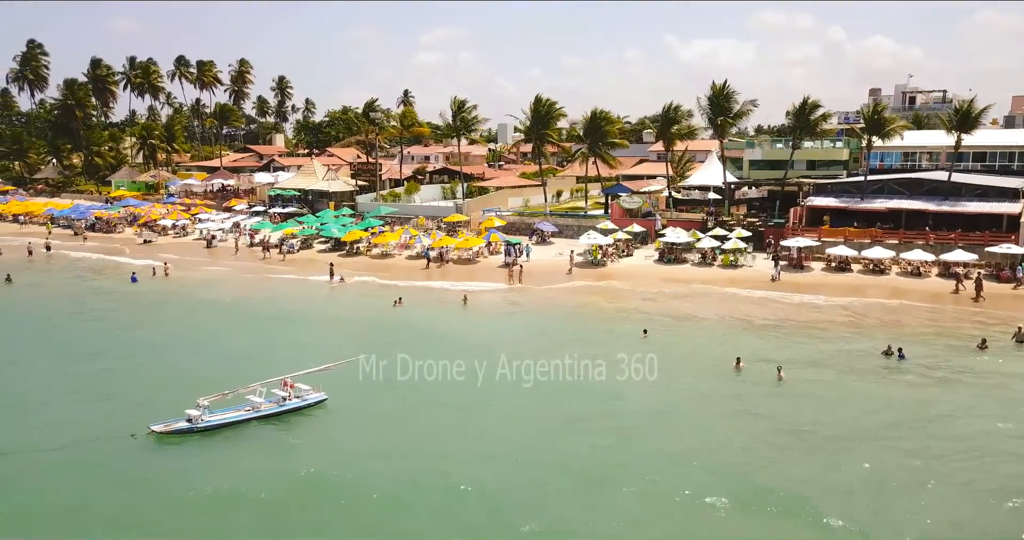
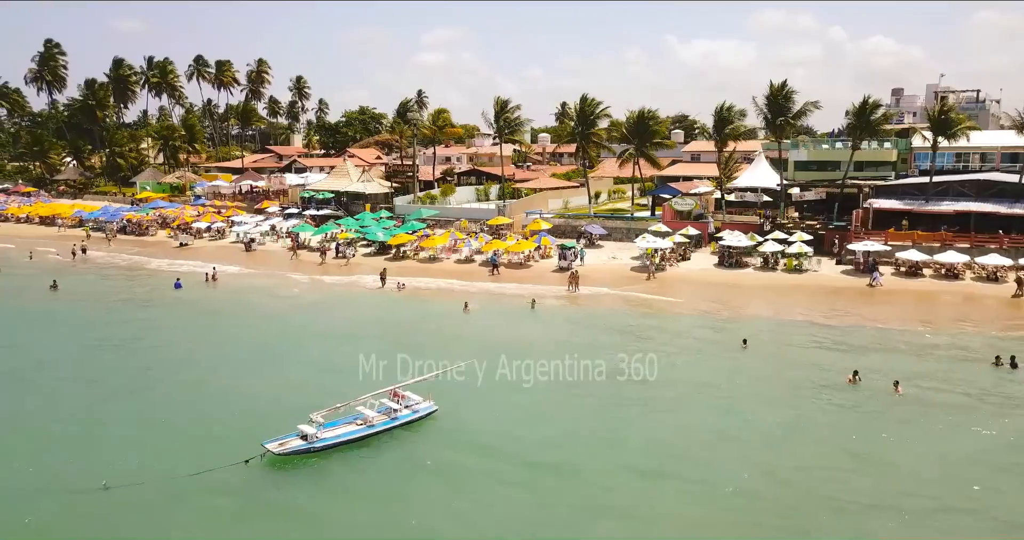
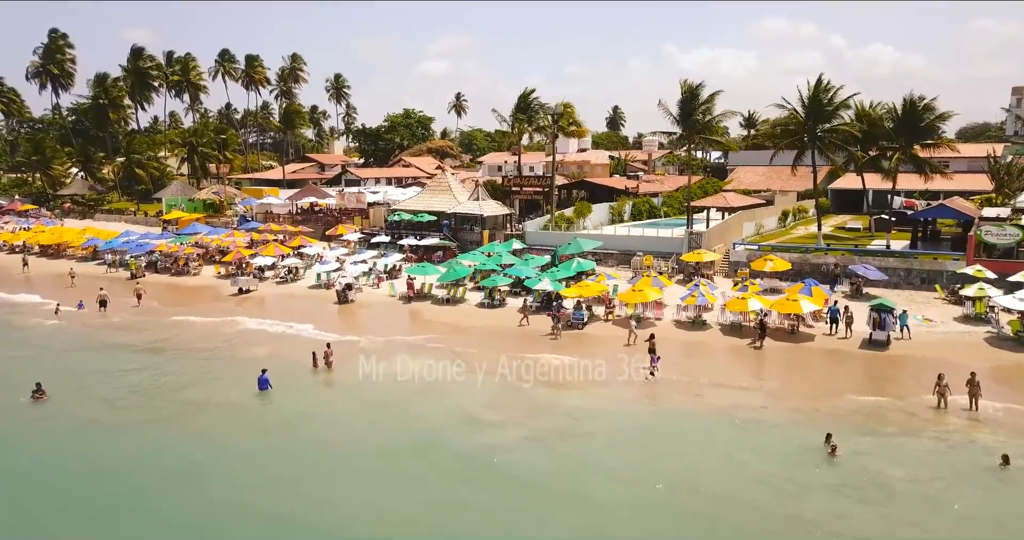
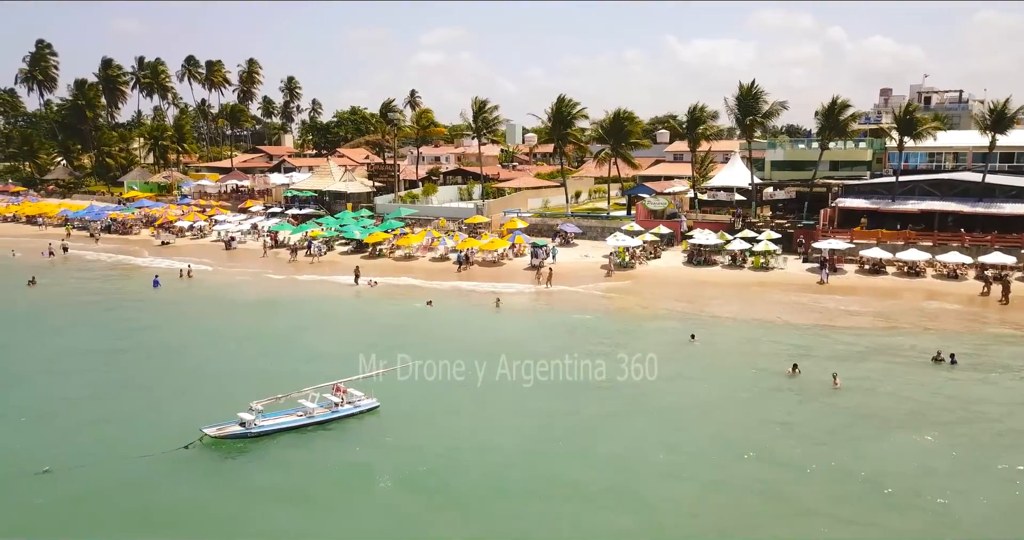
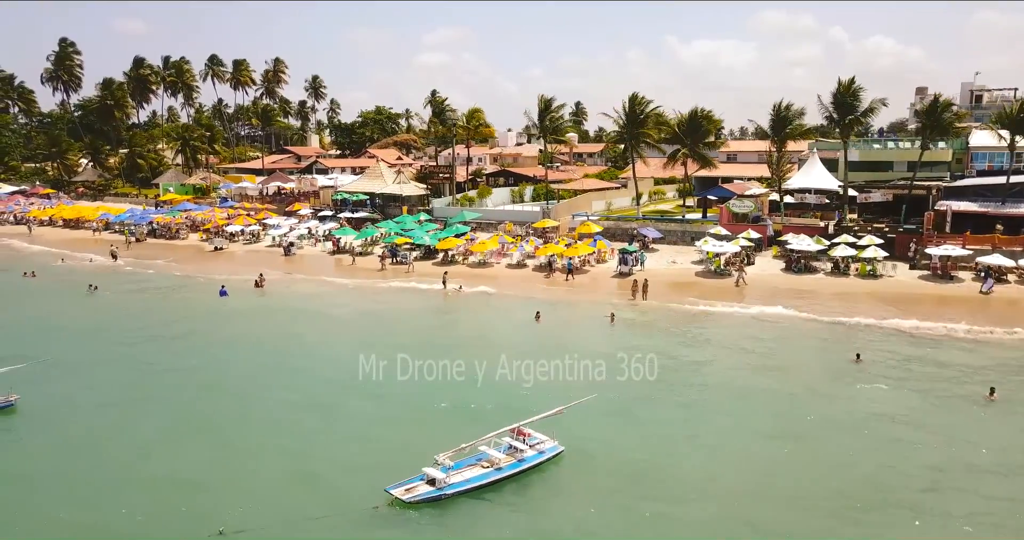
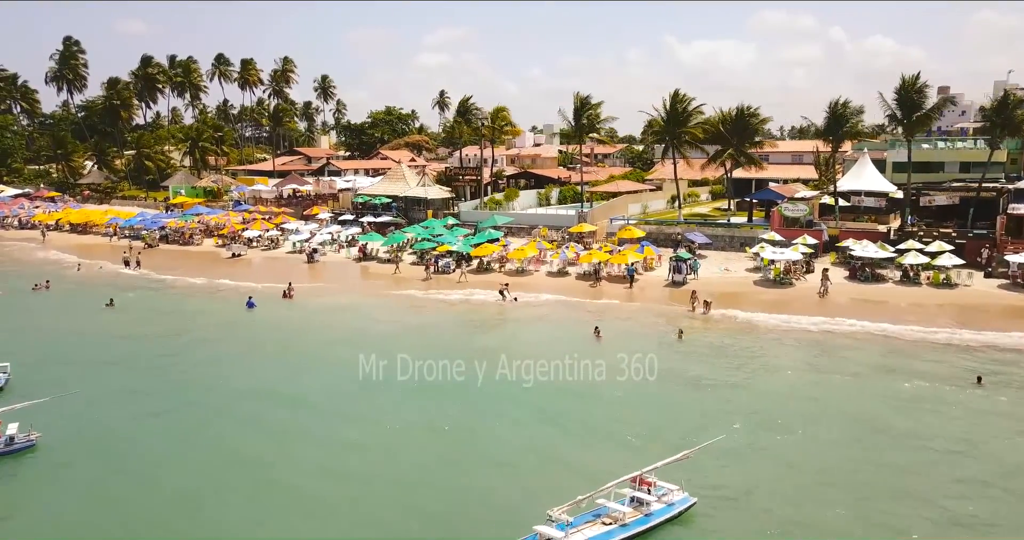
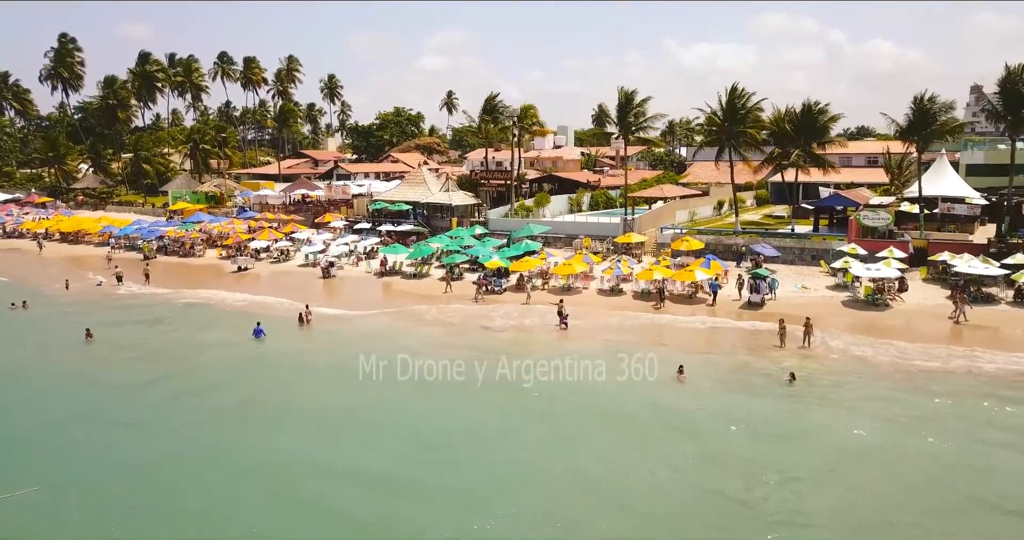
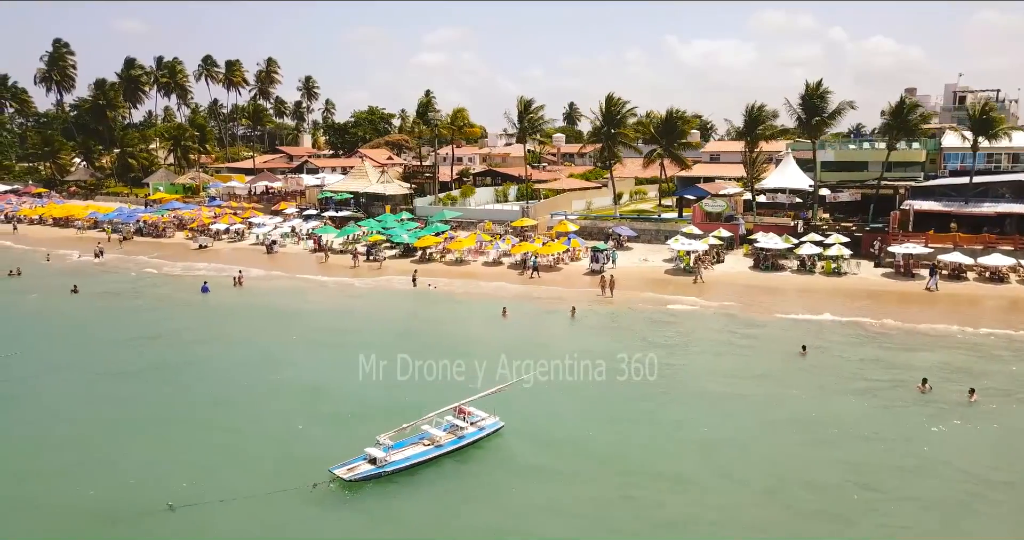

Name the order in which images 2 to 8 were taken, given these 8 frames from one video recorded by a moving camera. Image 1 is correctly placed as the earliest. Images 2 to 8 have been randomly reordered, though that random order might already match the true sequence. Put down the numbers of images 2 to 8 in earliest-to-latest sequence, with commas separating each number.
4, 2, 8, 5, 6, 7, 3
